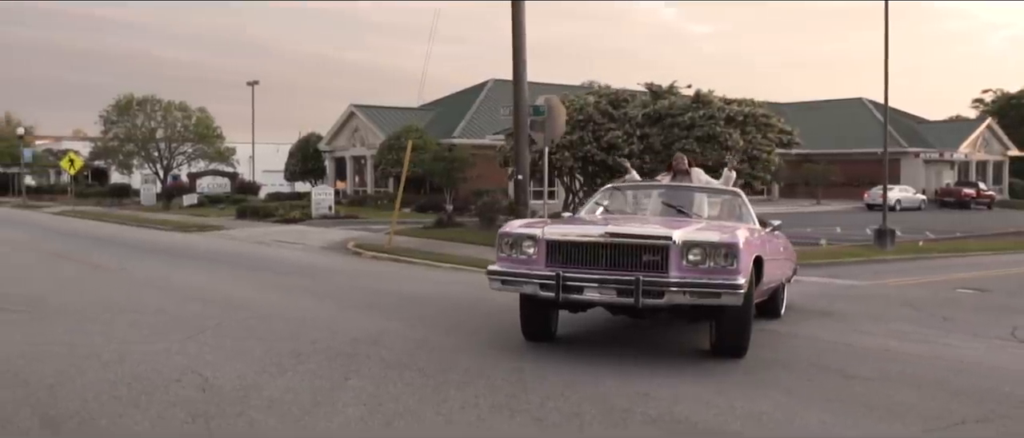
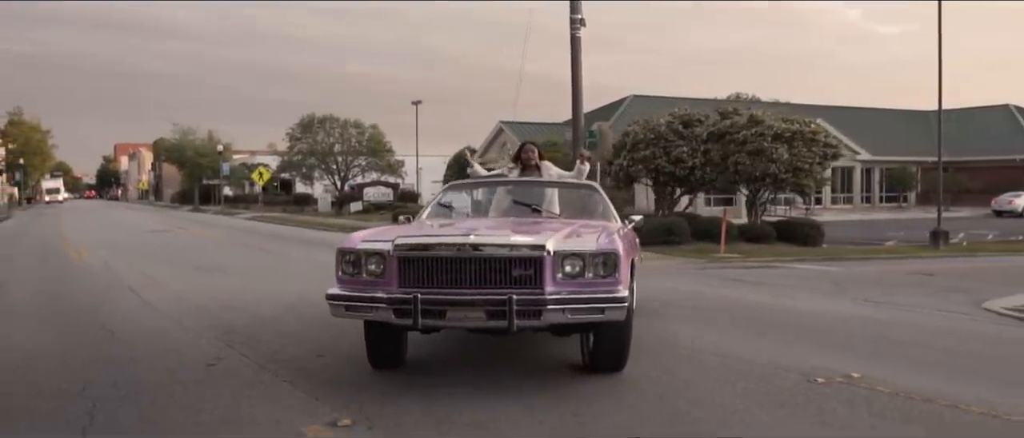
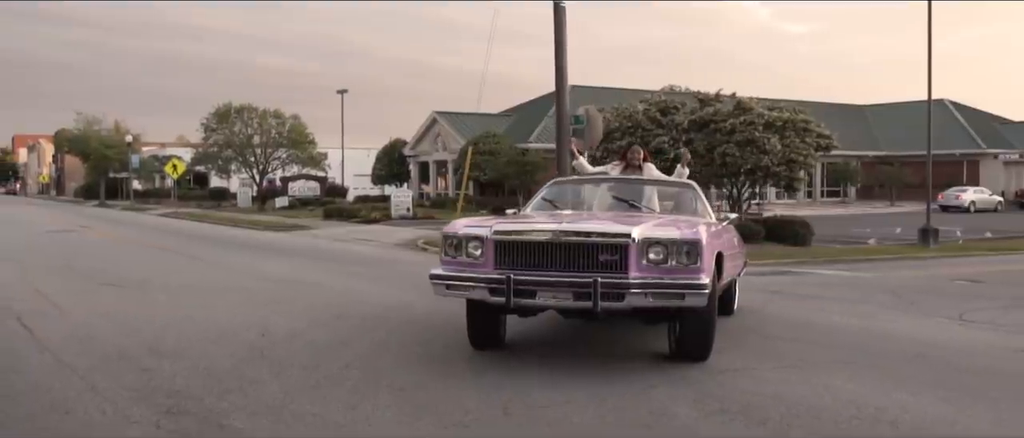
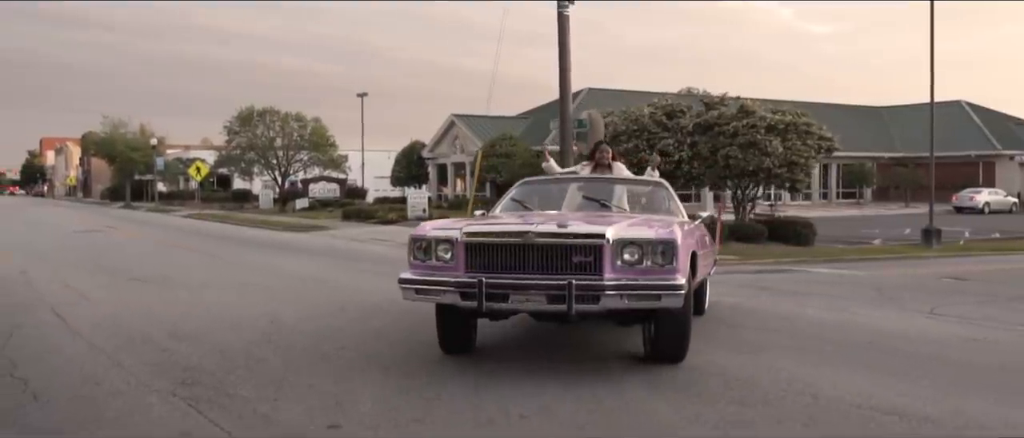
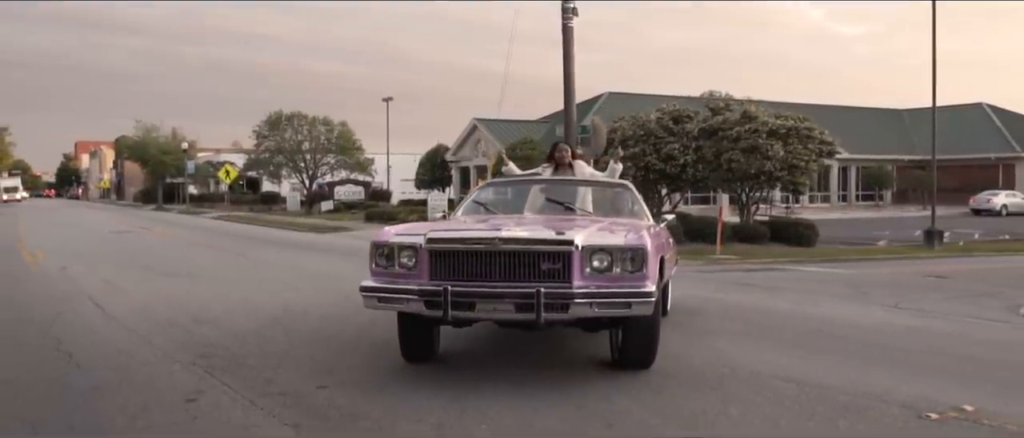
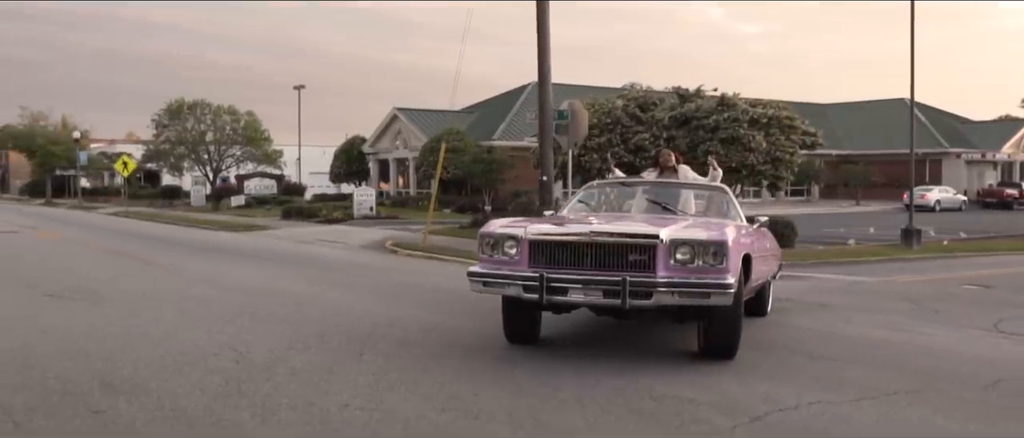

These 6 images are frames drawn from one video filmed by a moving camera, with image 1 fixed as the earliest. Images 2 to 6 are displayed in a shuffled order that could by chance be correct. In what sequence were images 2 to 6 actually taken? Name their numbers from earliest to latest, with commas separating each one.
6, 3, 4, 5, 2
